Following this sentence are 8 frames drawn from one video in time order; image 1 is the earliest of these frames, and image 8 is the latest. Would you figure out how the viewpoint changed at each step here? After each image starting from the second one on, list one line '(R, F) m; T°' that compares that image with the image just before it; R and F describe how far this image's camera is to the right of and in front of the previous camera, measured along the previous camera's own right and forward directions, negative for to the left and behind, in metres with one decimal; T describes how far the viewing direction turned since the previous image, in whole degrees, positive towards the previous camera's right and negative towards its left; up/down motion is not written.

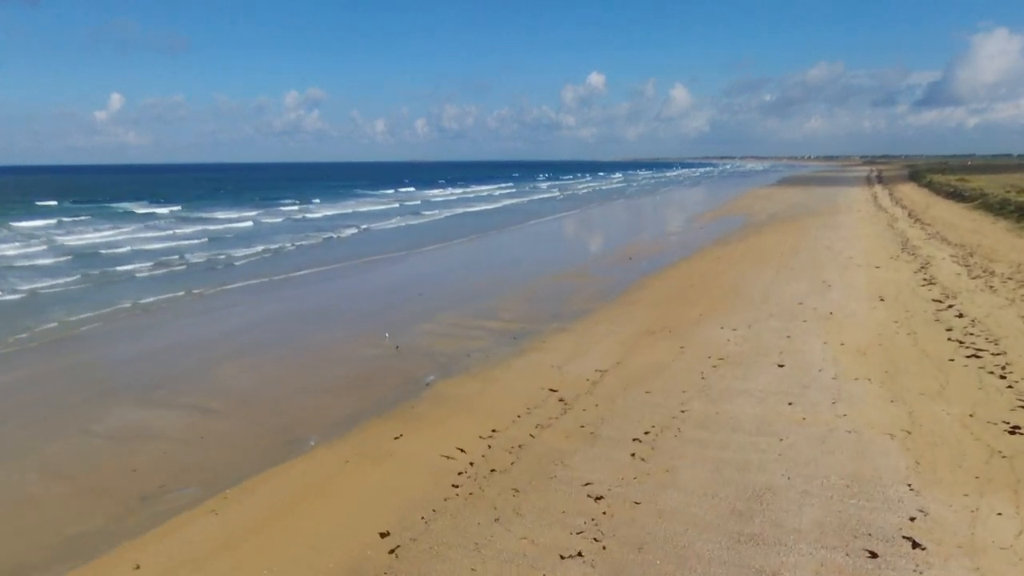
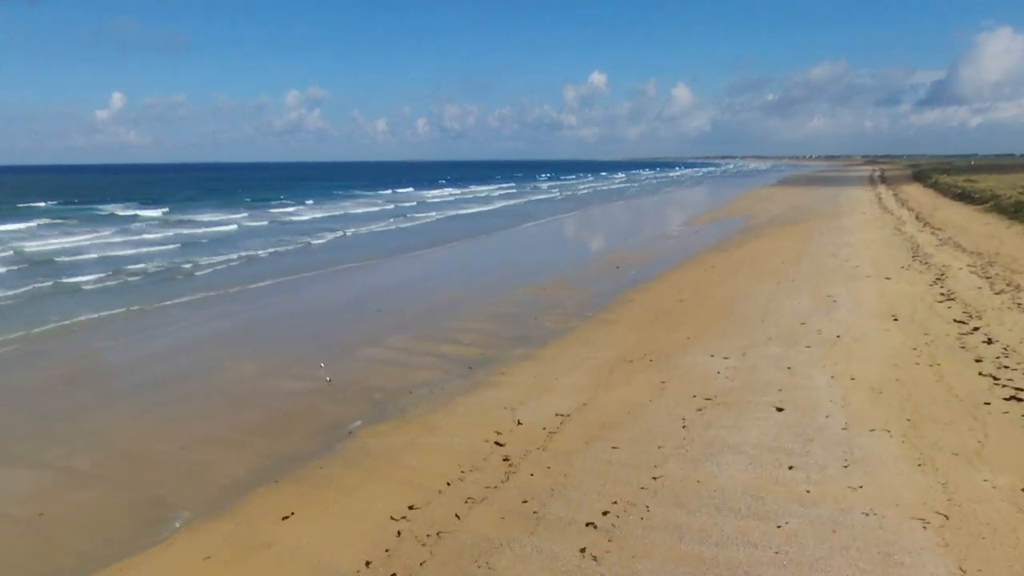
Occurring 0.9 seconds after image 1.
(+0.7, +1.5) m; 0°
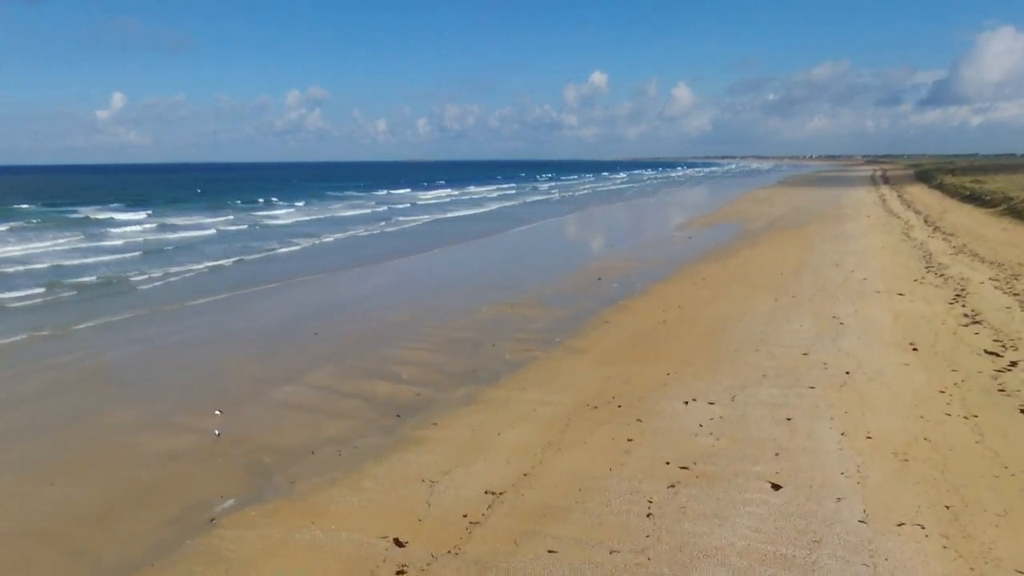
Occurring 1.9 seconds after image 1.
(+0.7, +1.7) m; 0°
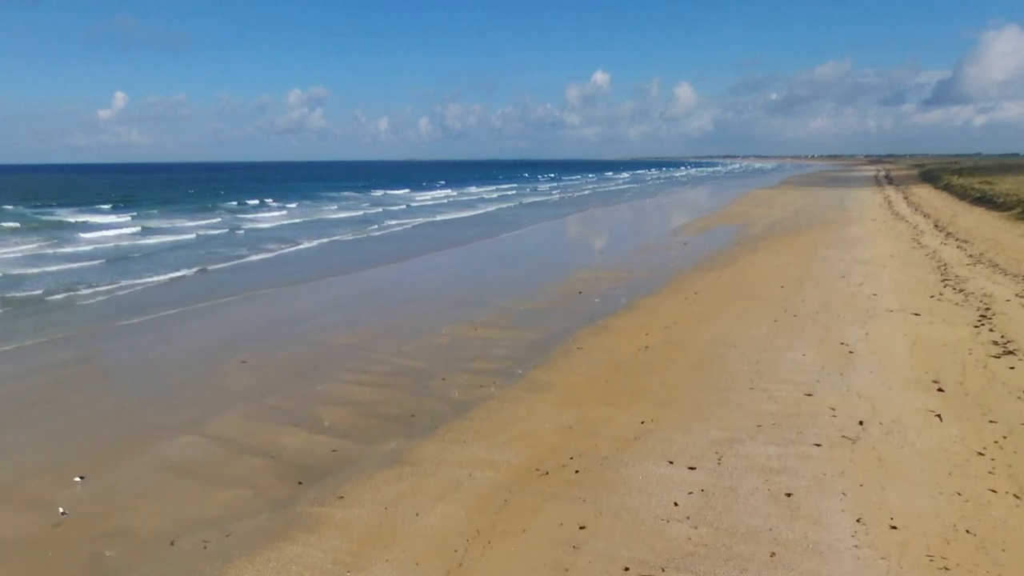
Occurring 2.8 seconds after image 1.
(+0.7, +1.5) m; 0°
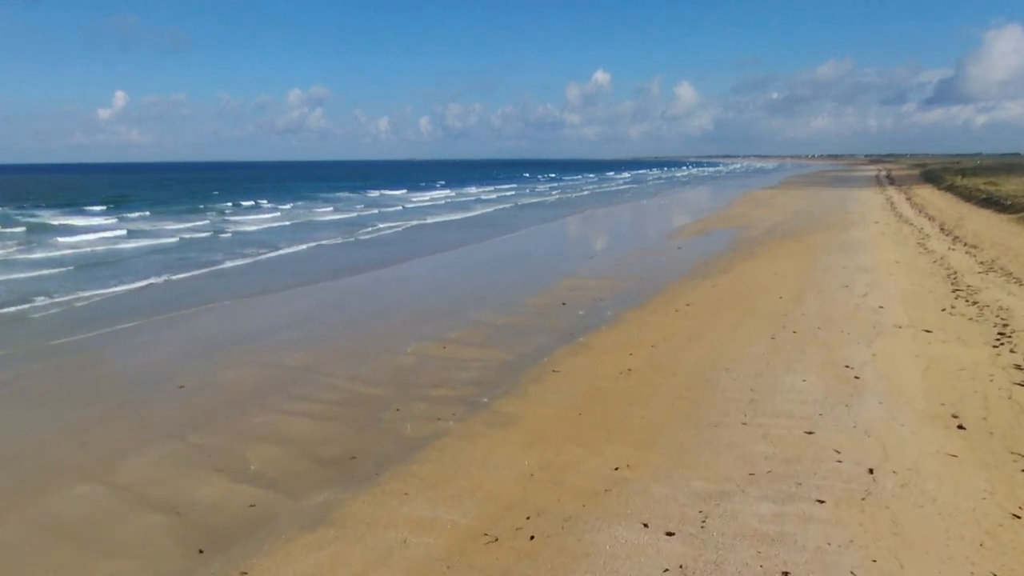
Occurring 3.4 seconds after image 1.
(+0.5, +1.0) m; 0°
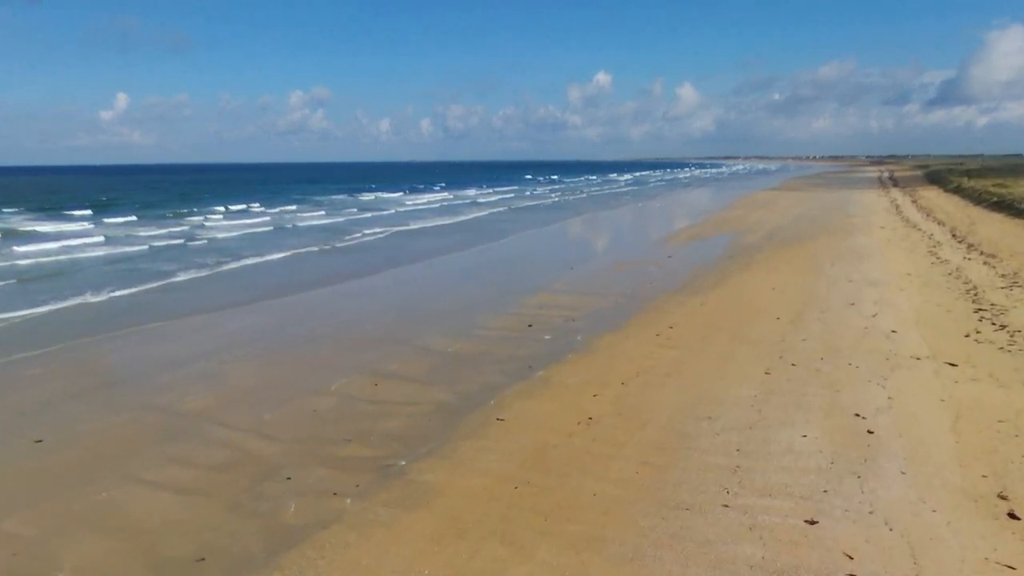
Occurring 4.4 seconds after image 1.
(+0.8, +1.7) m; 0°
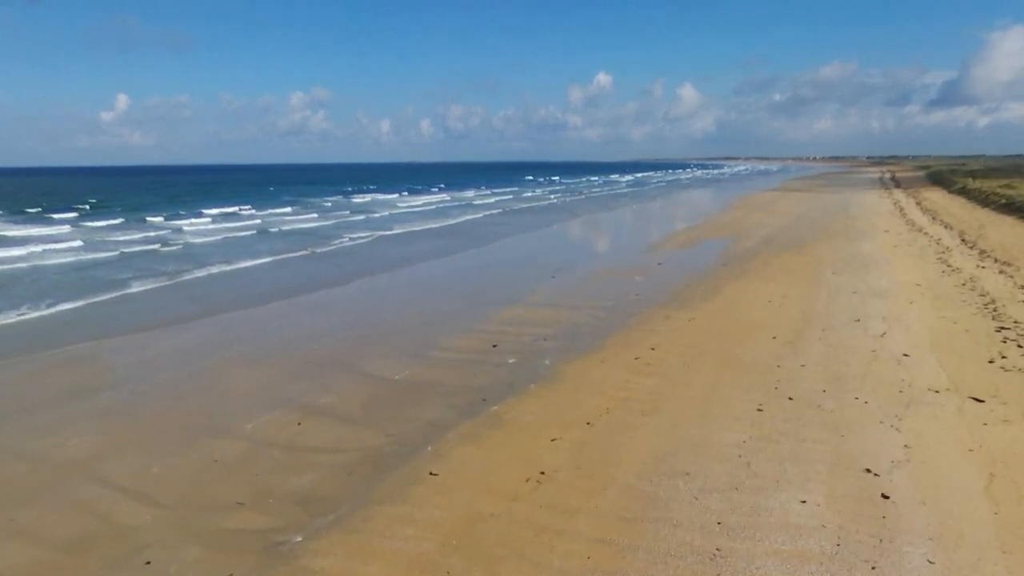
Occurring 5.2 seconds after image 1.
(+0.6, +1.3) m; 0°
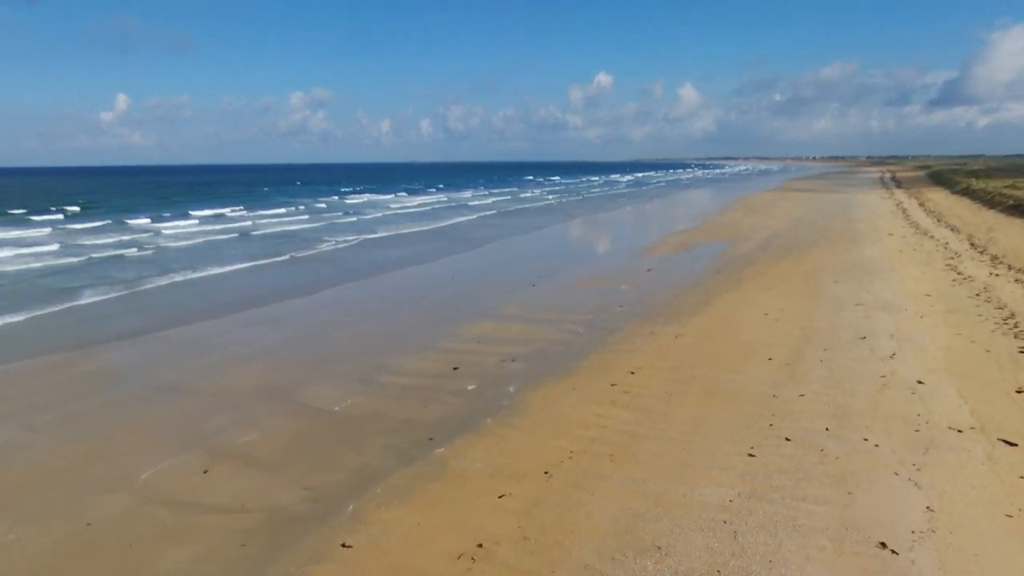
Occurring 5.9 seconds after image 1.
(+0.5, +1.2) m; 0°
